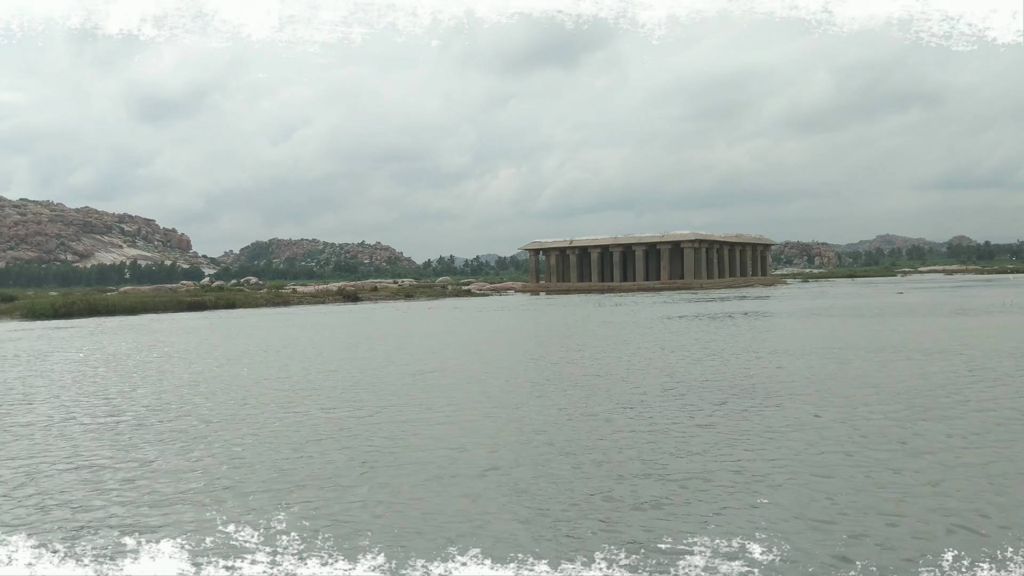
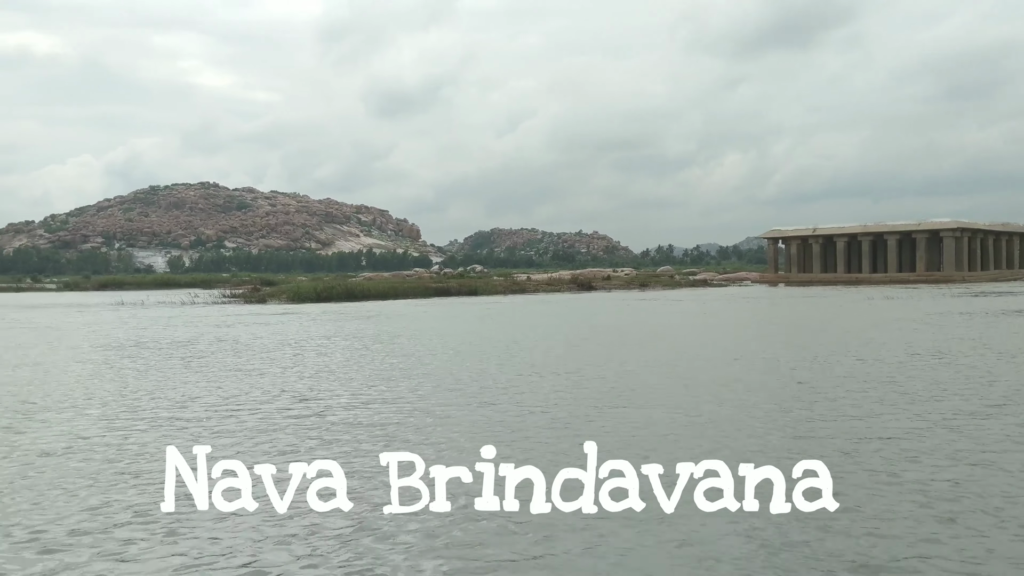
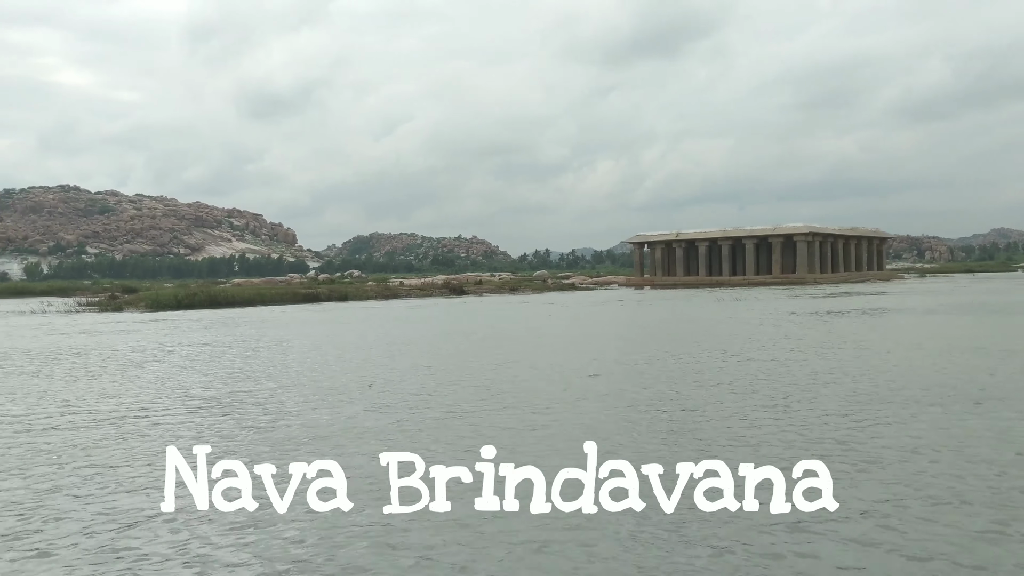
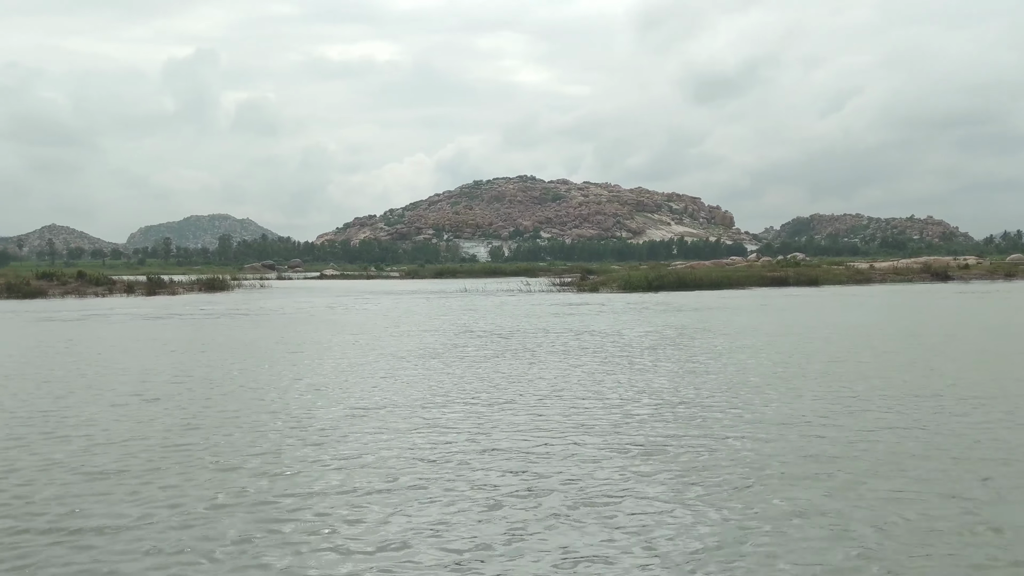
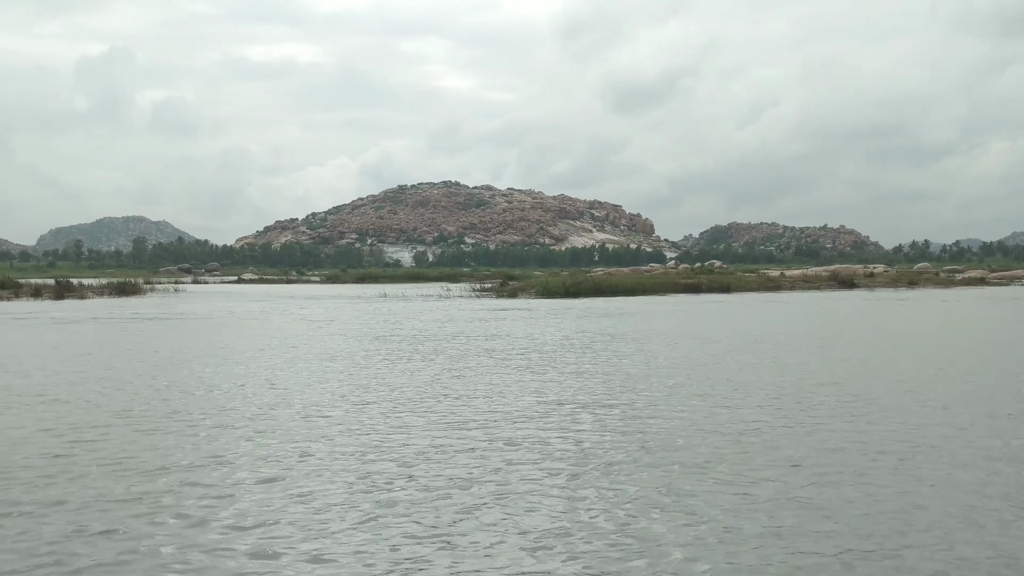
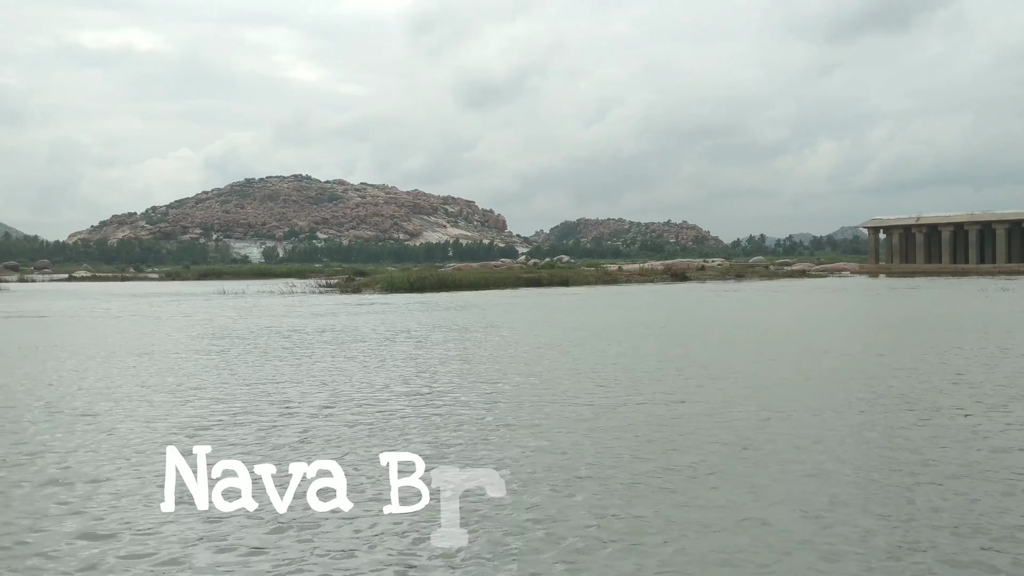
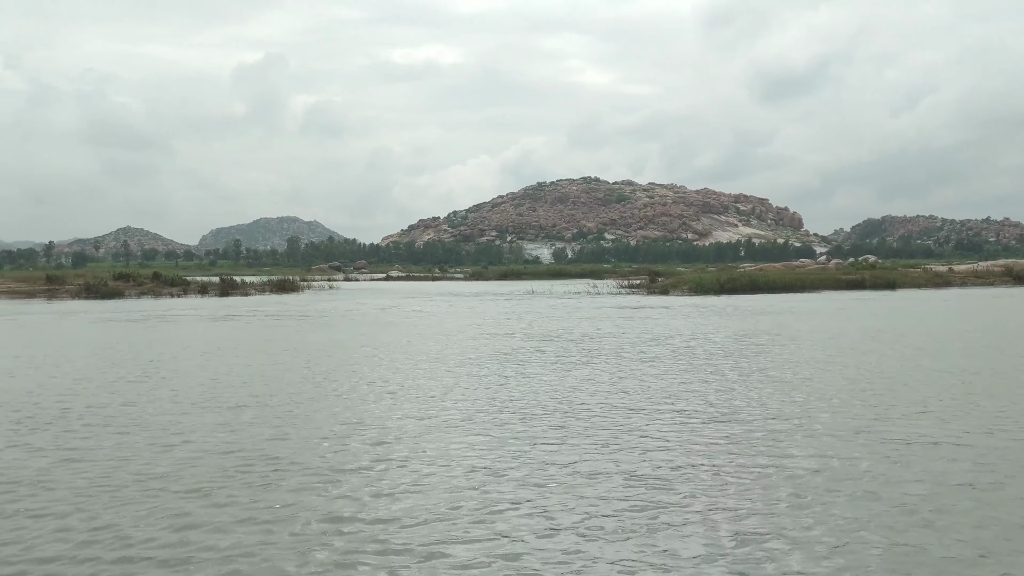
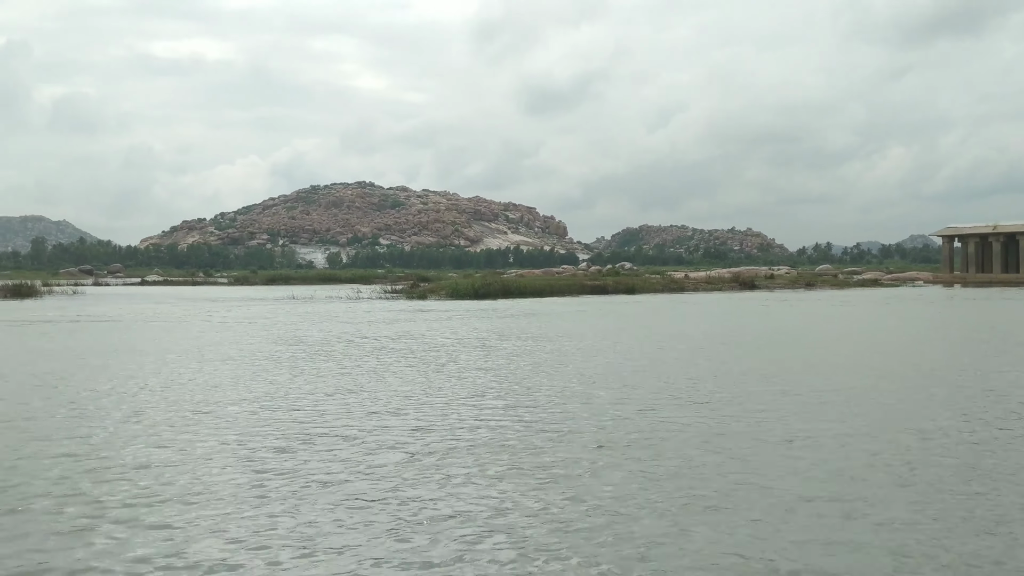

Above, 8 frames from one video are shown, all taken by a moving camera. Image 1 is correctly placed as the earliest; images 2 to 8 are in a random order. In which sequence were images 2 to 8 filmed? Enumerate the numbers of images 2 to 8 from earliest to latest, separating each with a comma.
3, 2, 6, 8, 5, 4, 7
